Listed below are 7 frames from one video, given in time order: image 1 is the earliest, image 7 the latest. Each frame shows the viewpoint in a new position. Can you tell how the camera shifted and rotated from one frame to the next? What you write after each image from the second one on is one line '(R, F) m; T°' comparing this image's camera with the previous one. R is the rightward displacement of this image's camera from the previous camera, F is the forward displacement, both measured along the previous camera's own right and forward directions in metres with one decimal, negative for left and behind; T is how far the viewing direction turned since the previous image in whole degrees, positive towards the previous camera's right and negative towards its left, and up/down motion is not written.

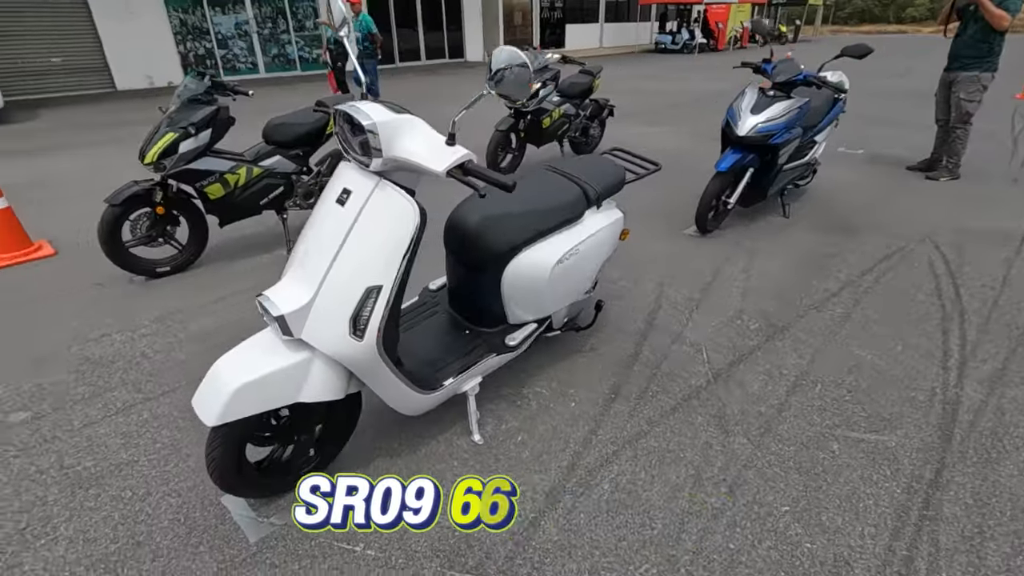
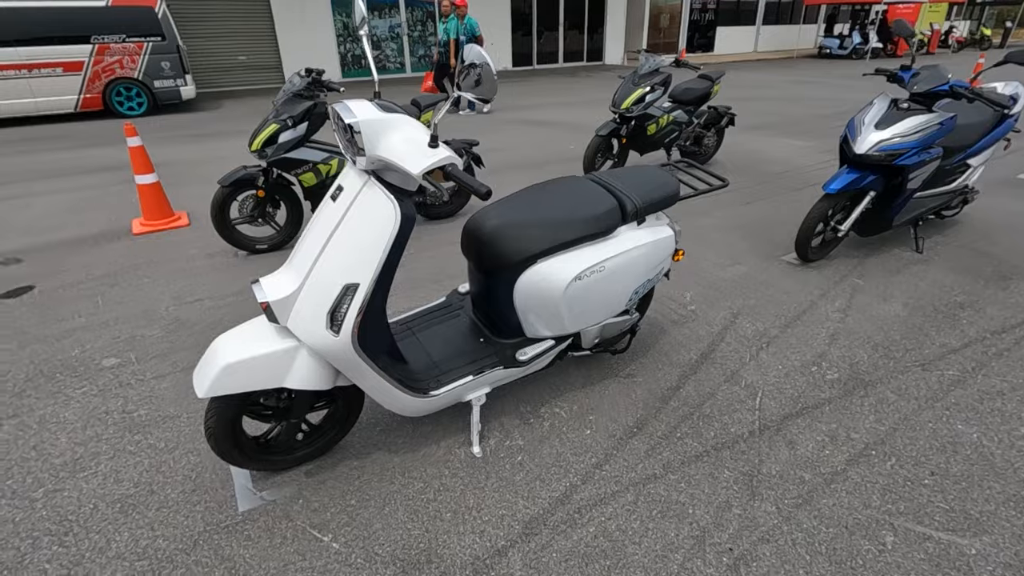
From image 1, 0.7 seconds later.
(+0.5, +0.2) m; -13°
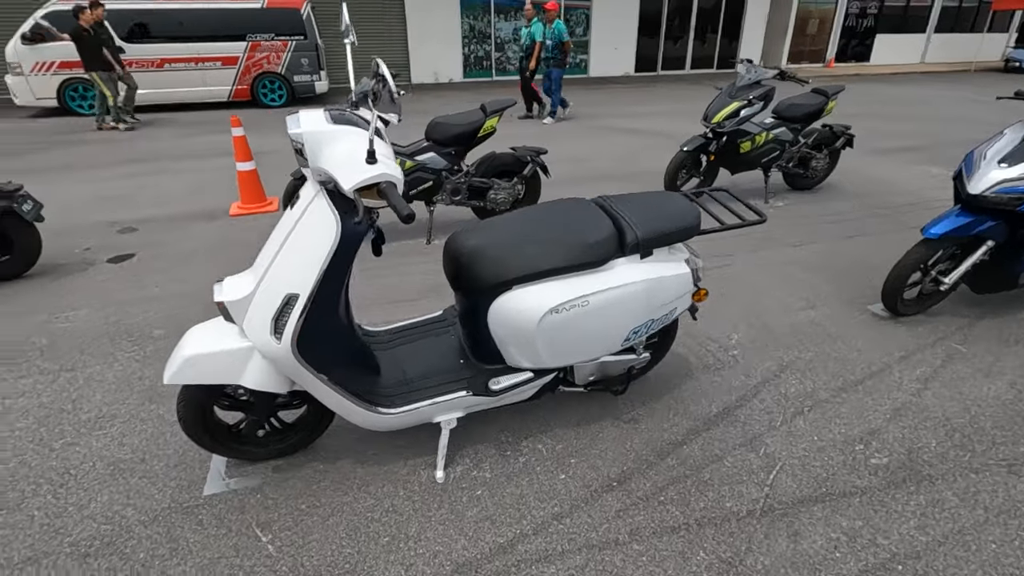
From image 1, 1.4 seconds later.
(+0.5, +0.2) m; -12°
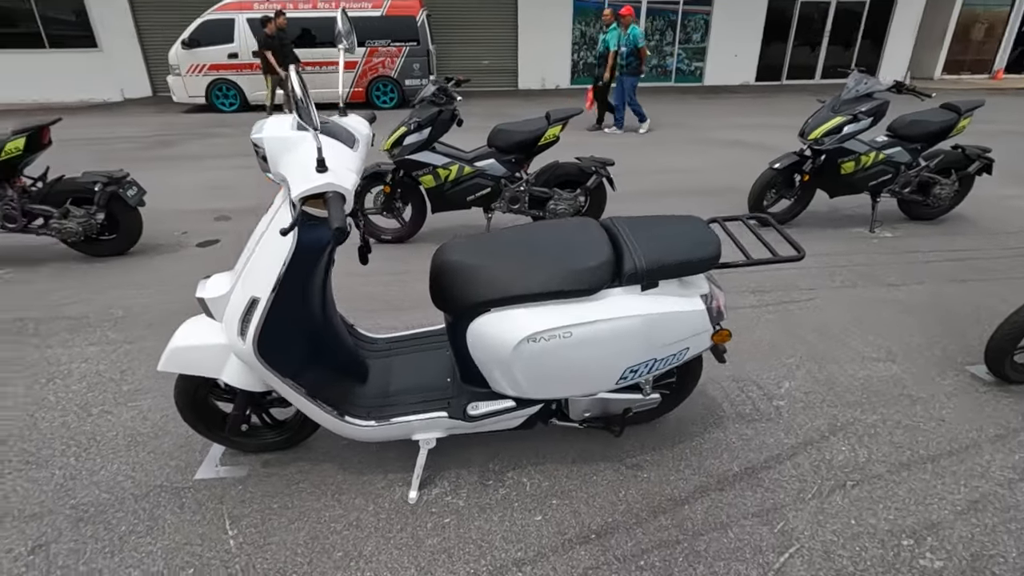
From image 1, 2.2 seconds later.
(+0.4, +0.2) m; -11°
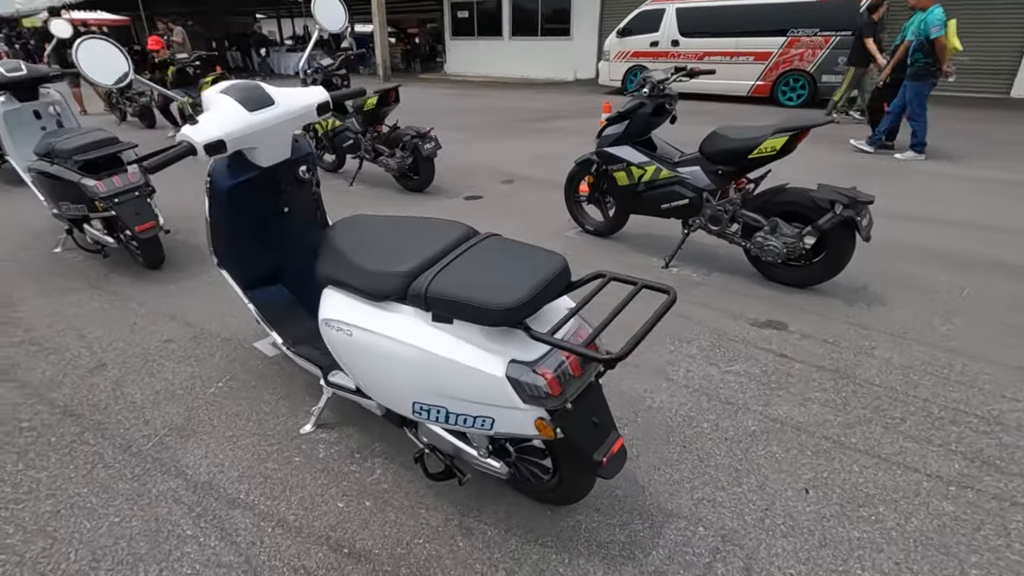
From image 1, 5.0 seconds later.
(+1.7, +0.9) m; -41°
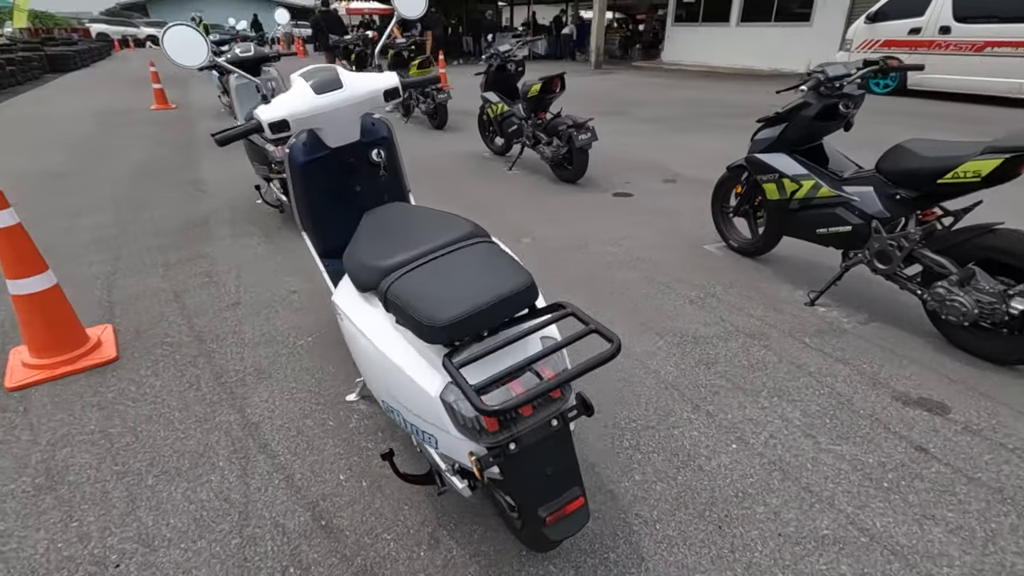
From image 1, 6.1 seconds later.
(+0.6, +0.3) m; -20°
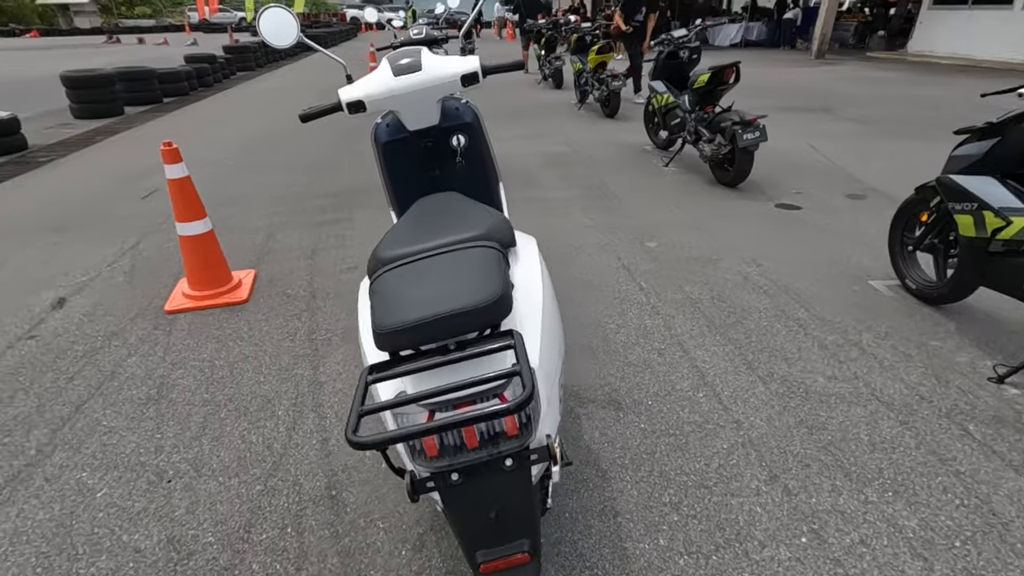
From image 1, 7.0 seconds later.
(+0.5, +0.3) m; -18°
